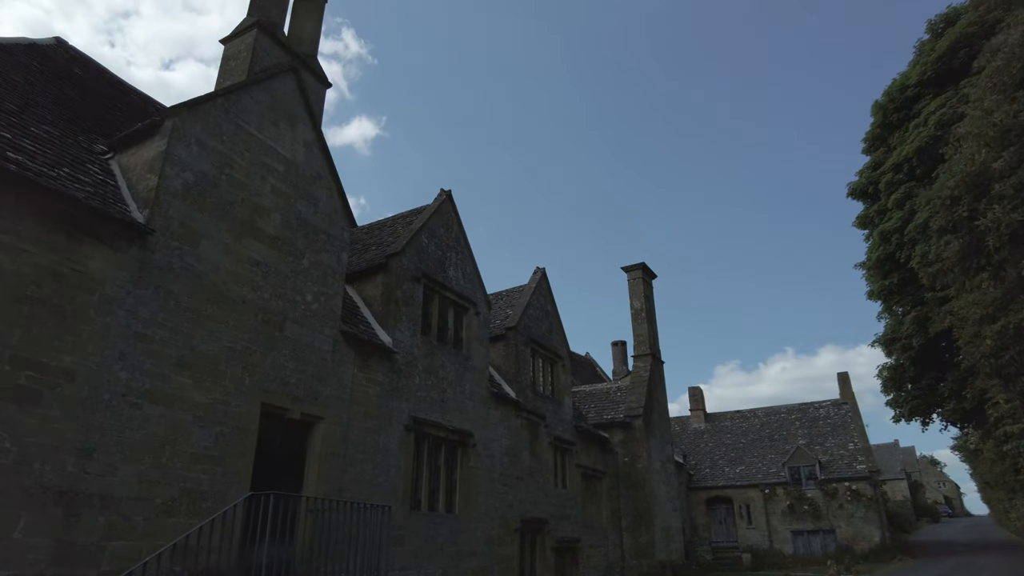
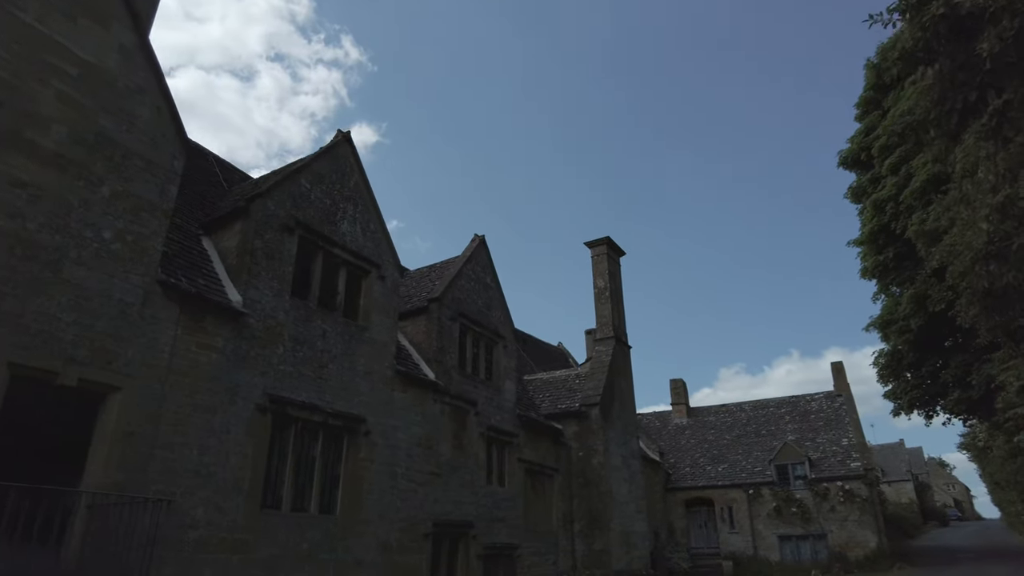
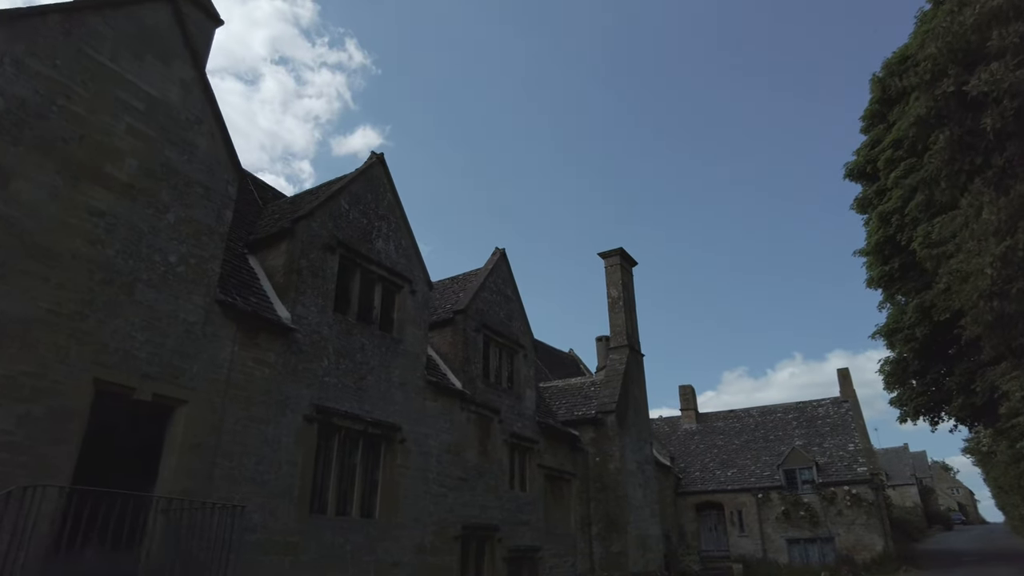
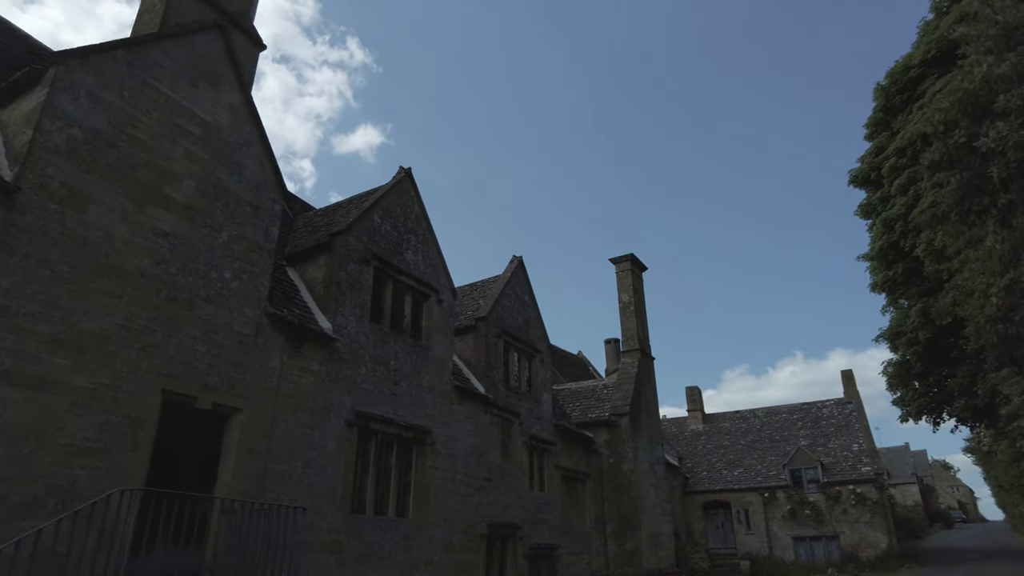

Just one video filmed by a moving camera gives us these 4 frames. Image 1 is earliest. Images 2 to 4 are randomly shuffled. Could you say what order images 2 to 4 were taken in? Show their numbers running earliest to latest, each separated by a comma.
4, 3, 2
